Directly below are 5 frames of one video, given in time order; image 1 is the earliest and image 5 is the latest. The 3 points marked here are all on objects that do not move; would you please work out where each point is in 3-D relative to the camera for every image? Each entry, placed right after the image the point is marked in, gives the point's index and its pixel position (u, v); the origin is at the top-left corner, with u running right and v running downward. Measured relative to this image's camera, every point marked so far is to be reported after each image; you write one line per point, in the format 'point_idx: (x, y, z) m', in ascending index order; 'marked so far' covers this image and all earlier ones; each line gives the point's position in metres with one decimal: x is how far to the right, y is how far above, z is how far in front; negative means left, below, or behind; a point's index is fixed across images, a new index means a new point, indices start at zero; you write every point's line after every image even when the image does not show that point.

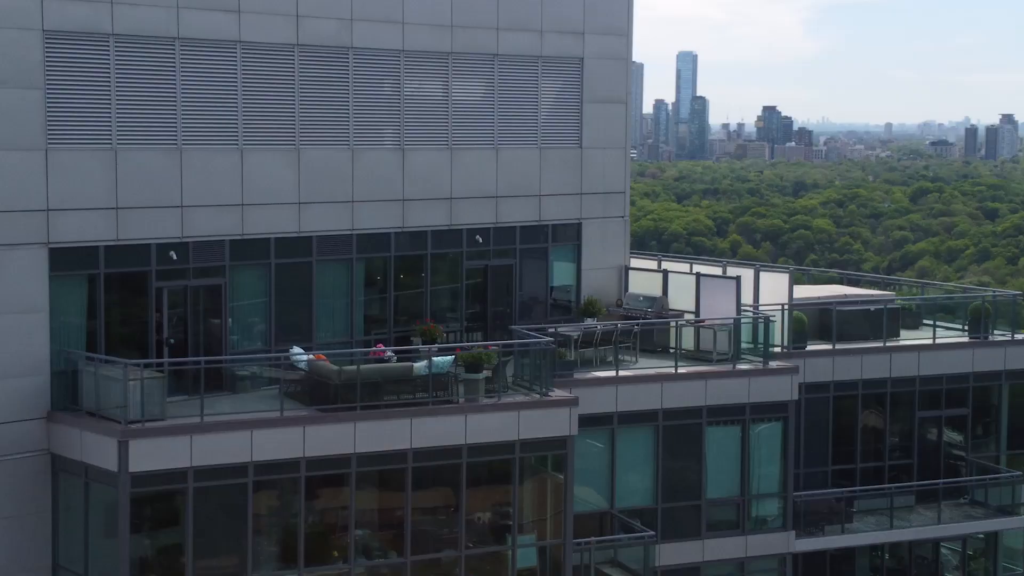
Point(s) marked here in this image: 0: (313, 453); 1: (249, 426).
0: (-2.0, -1.7, +19.7) m
1: (-2.6, -1.4, +19.4) m
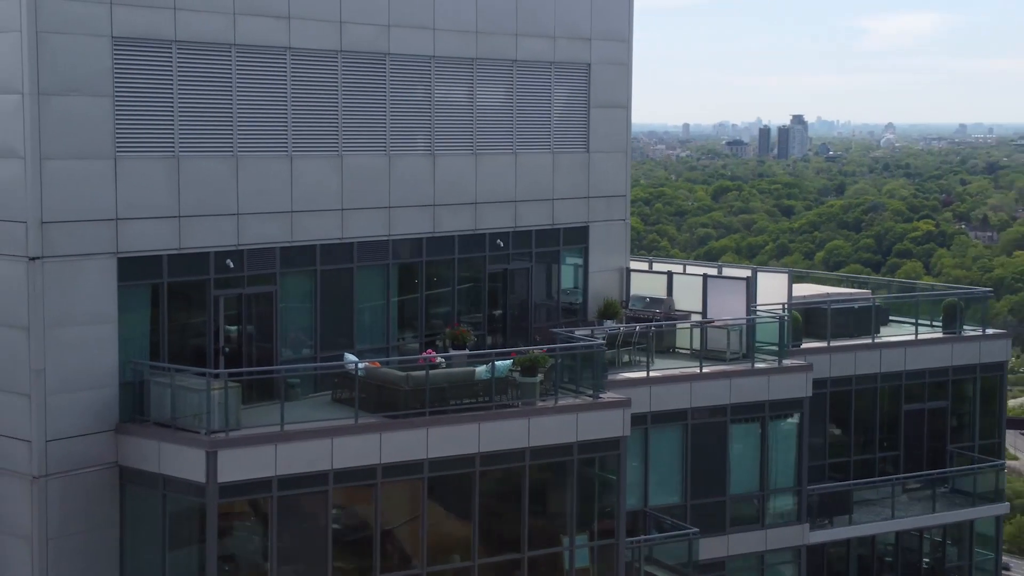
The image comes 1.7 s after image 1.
0: (-1.2, -1.7, +19.7) m
1: (-1.8, -1.5, +19.3) m
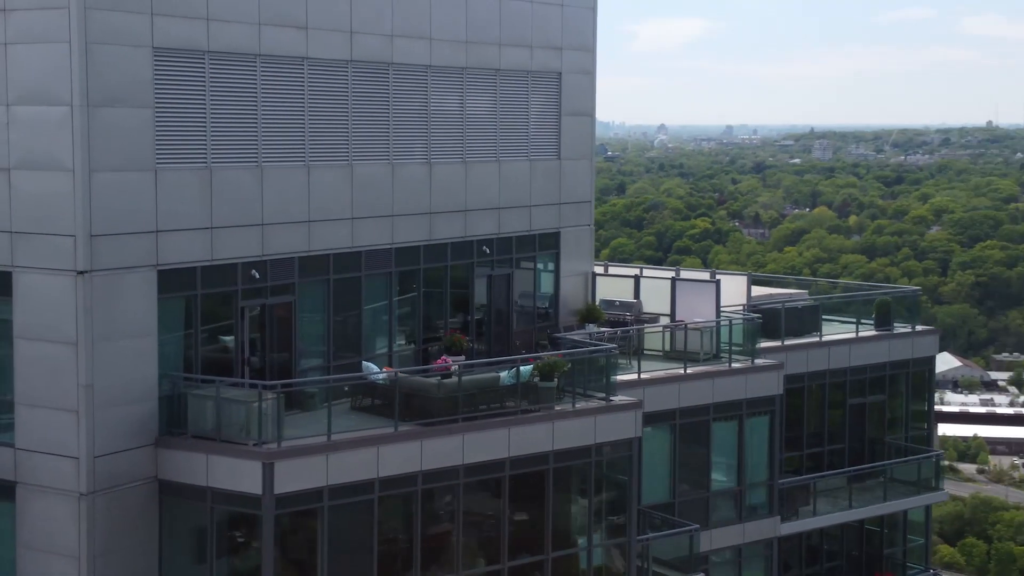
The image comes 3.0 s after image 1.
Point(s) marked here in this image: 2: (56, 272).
0: (-0.8, -1.8, +20.0) m
1: (-1.4, -1.5, +19.5) m
2: (-4.4, +0.2, +18.7) m
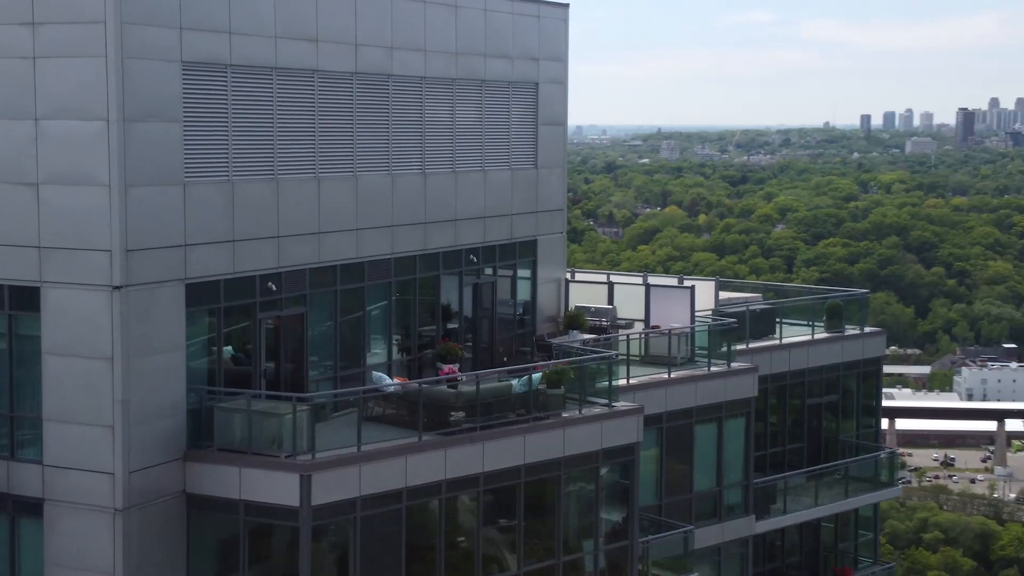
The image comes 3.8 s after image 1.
0: (-0.6, -1.9, +20.2) m
1: (-1.1, -1.7, +19.7) m
2: (-4.0, 0.0, +18.6) m
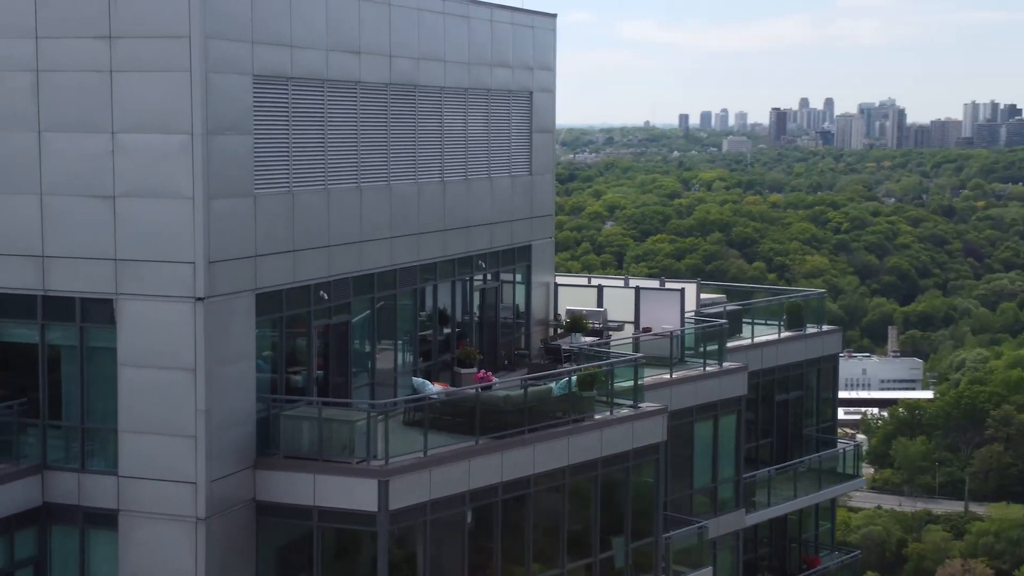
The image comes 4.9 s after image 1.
0: (-0.1, -2.0, +20.8) m
1: (-0.4, -1.7, +20.2) m
2: (-3.3, -0.1, +18.7) m
